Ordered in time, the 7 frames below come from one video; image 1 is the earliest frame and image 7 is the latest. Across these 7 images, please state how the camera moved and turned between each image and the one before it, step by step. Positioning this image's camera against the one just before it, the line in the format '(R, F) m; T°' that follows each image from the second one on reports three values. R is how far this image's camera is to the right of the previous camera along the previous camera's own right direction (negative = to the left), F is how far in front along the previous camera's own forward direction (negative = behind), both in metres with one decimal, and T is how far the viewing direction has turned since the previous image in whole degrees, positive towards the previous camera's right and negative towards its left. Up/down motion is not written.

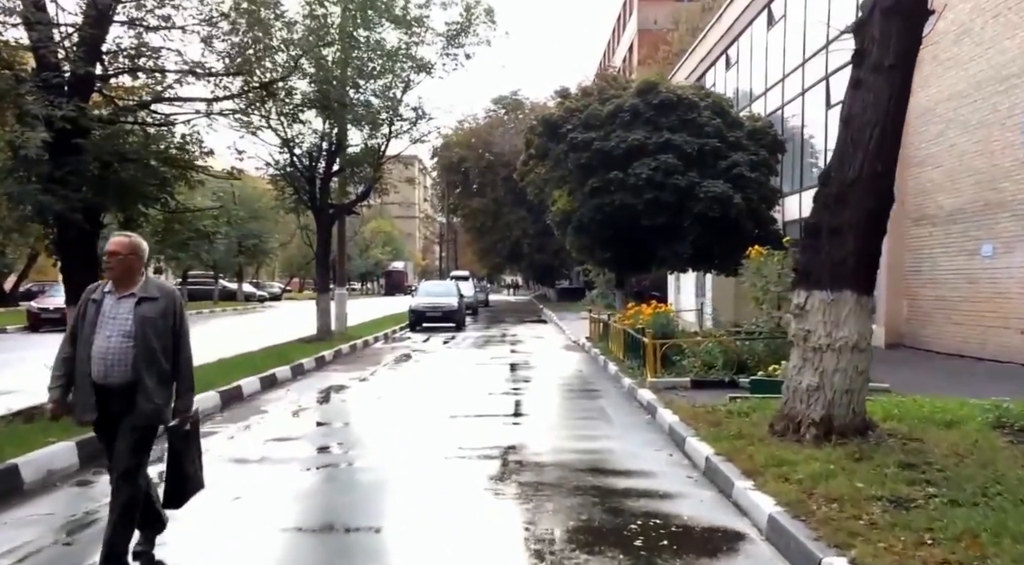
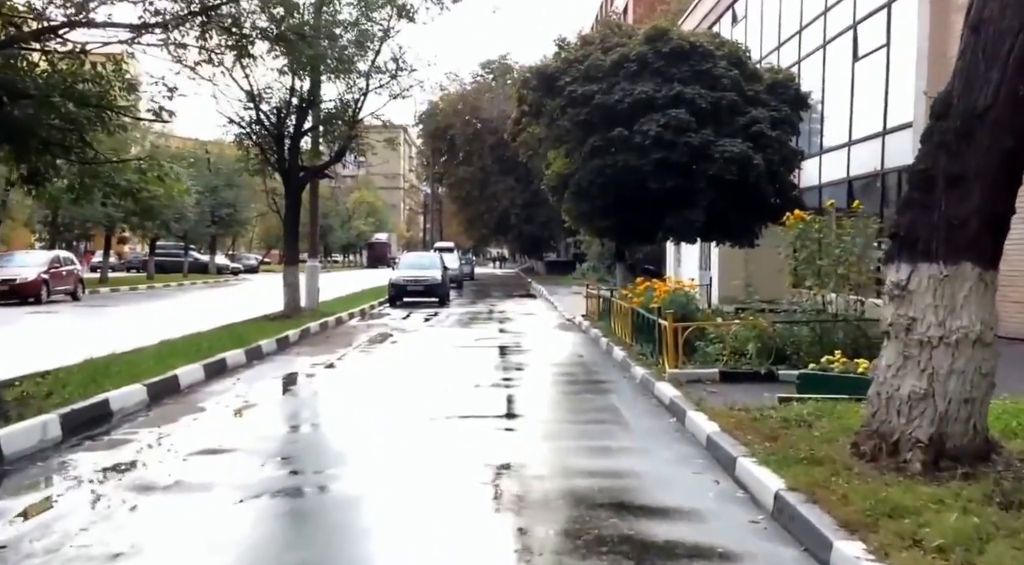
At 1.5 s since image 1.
(-0.1, +2.4) m; +1°
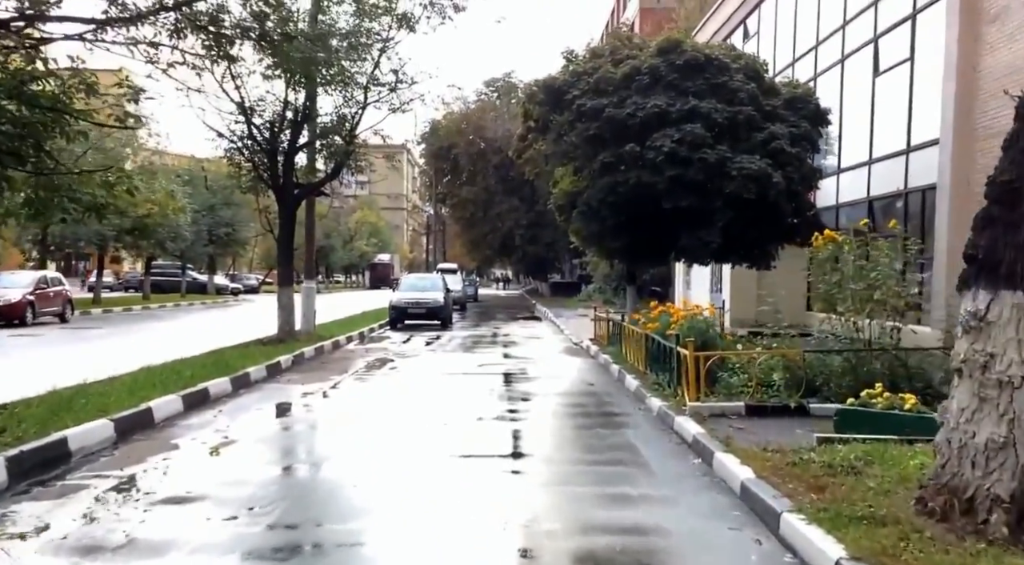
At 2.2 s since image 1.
(0.0, +1.0) m; 0°
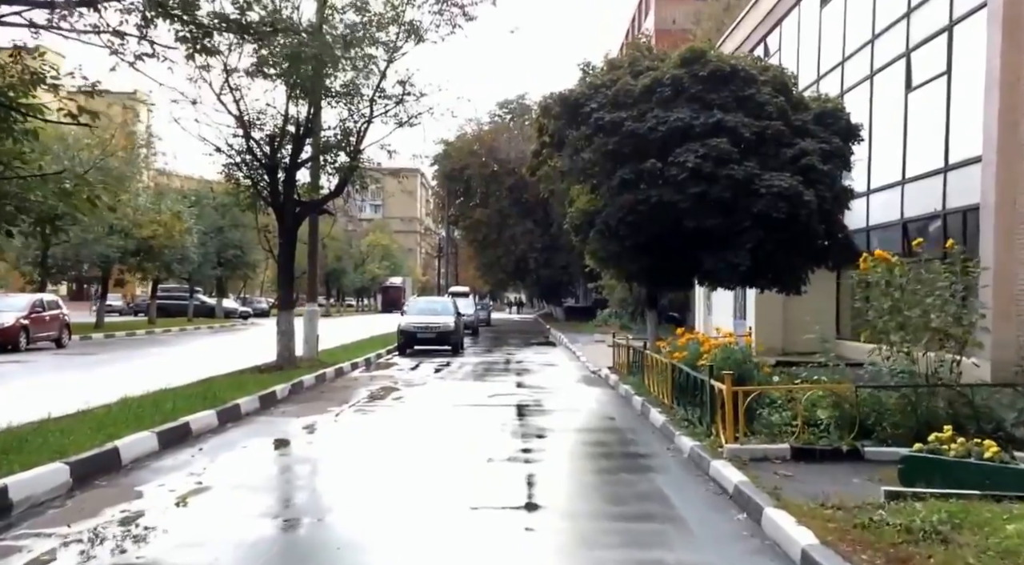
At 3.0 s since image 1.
(0.0, +1.2) m; -1°
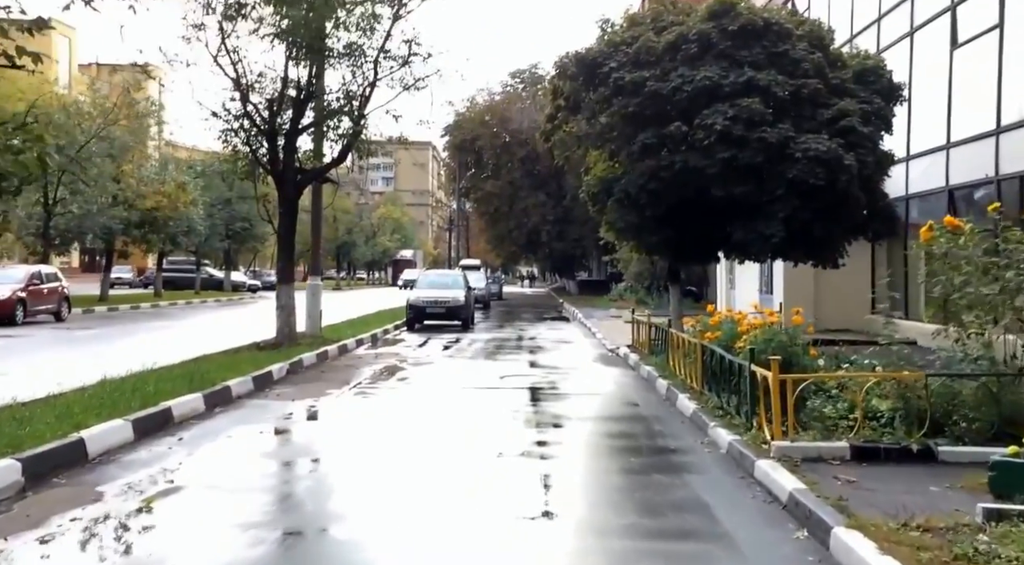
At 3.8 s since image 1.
(0.0, +1.3) m; -1°
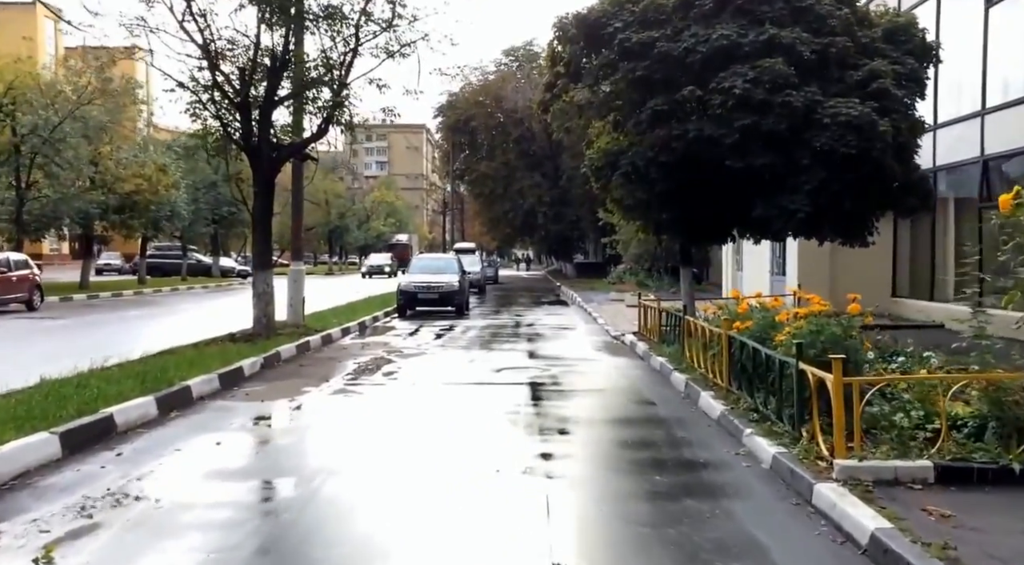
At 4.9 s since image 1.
(0.0, +1.6) m; 0°
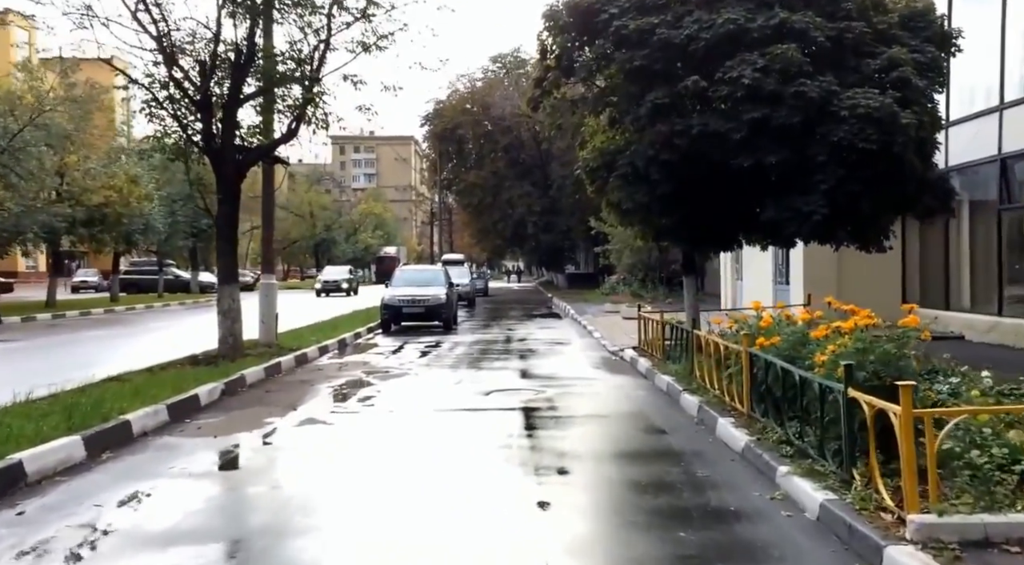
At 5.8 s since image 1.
(0.0, +1.4) m; 0°
